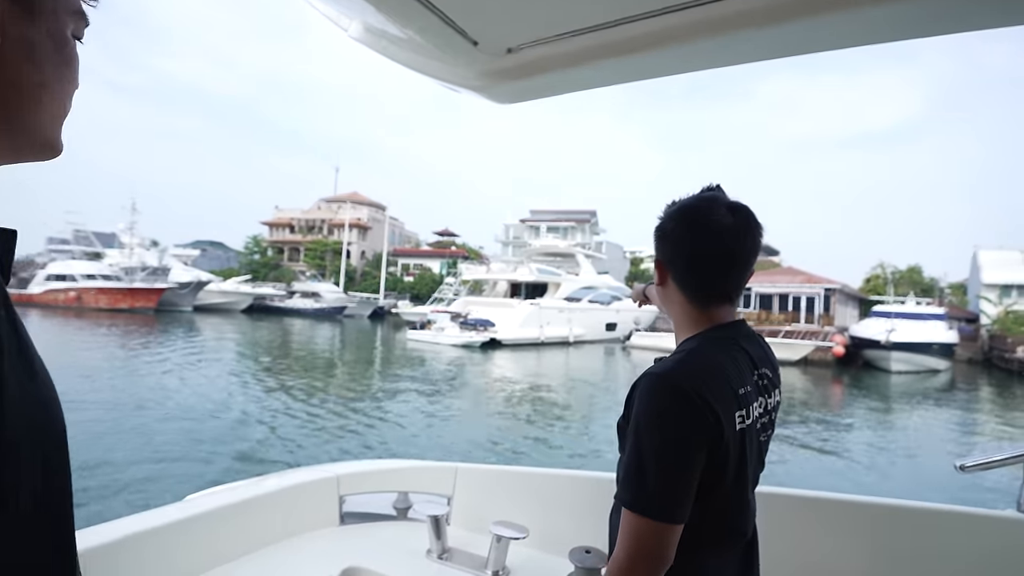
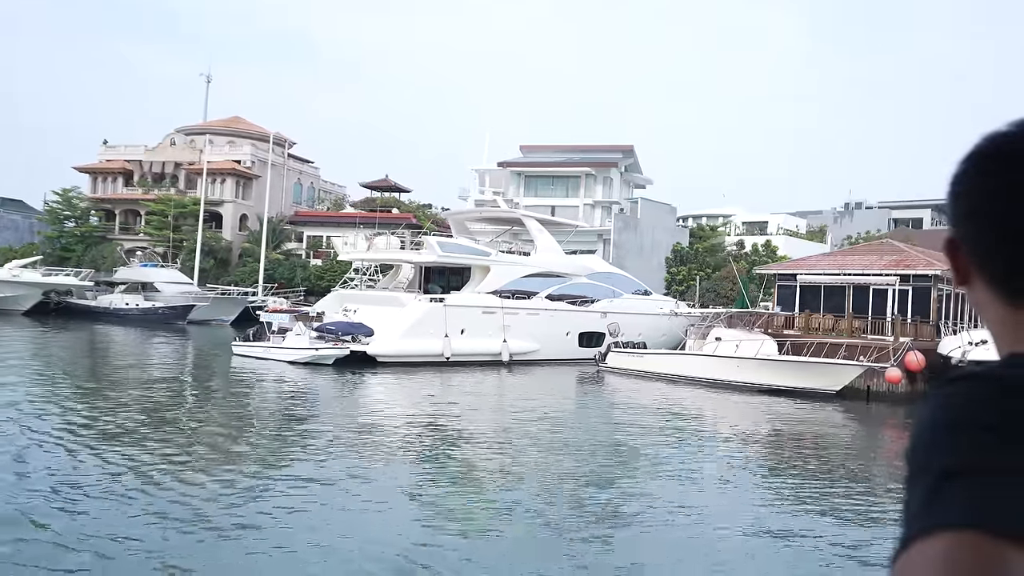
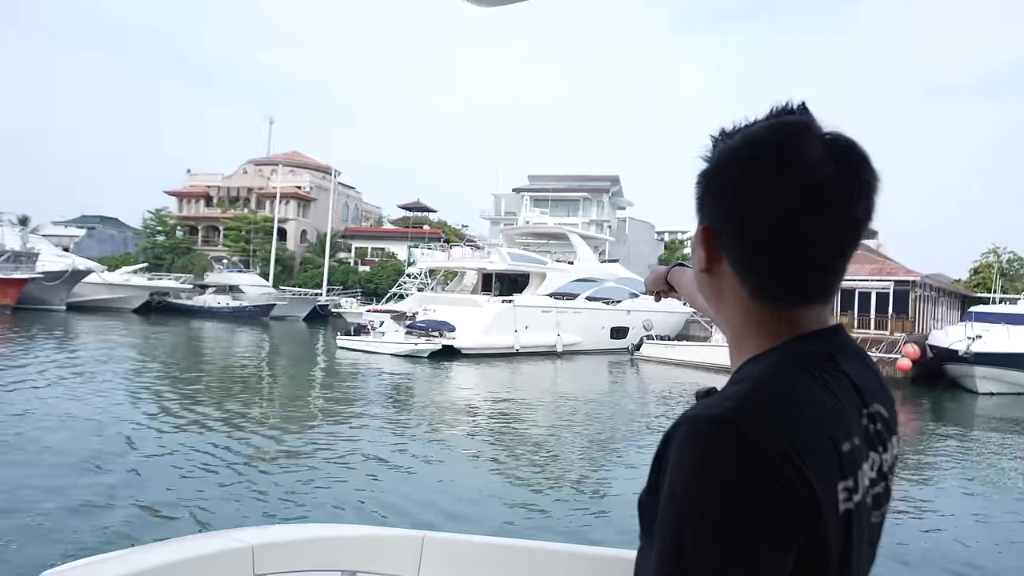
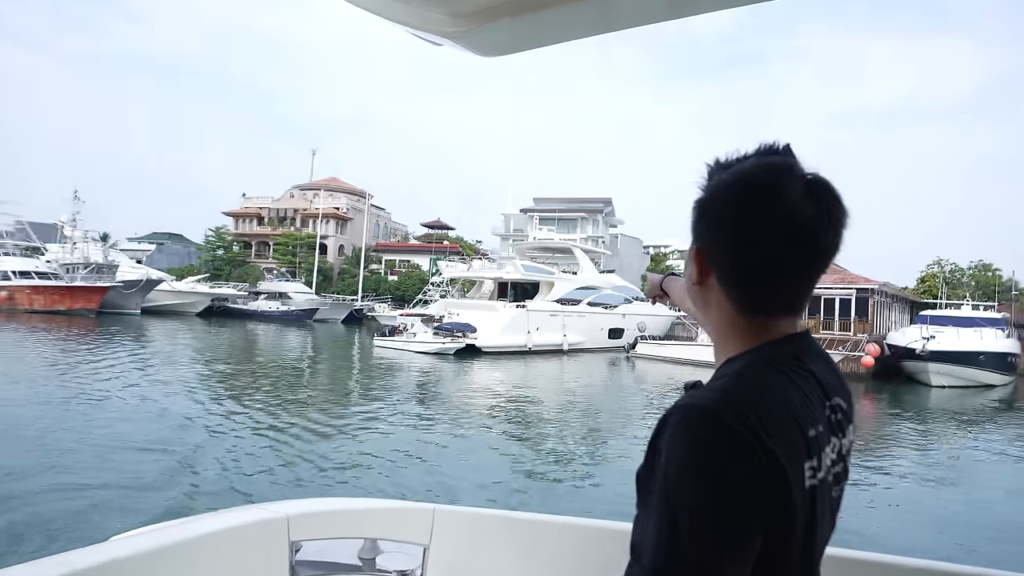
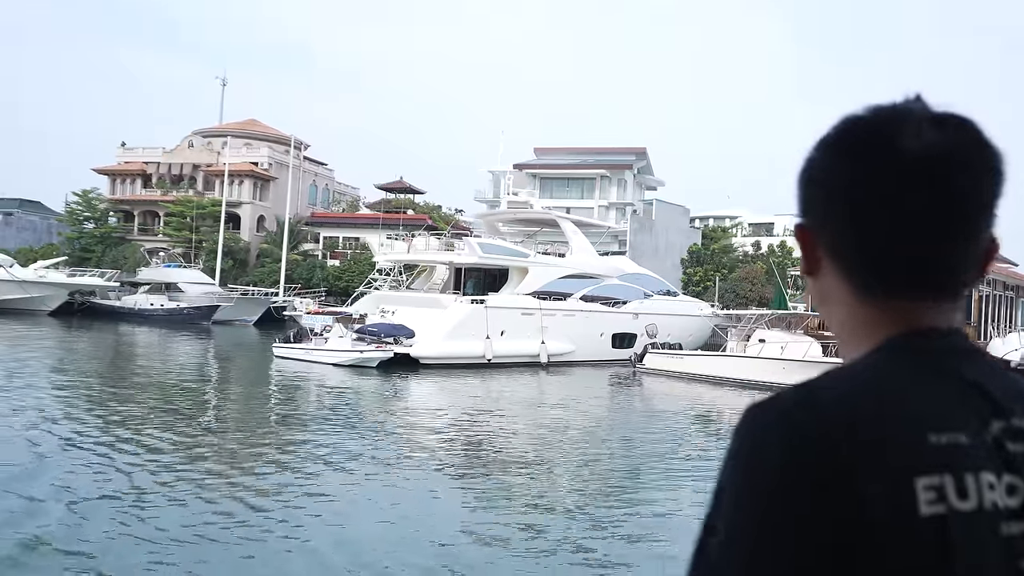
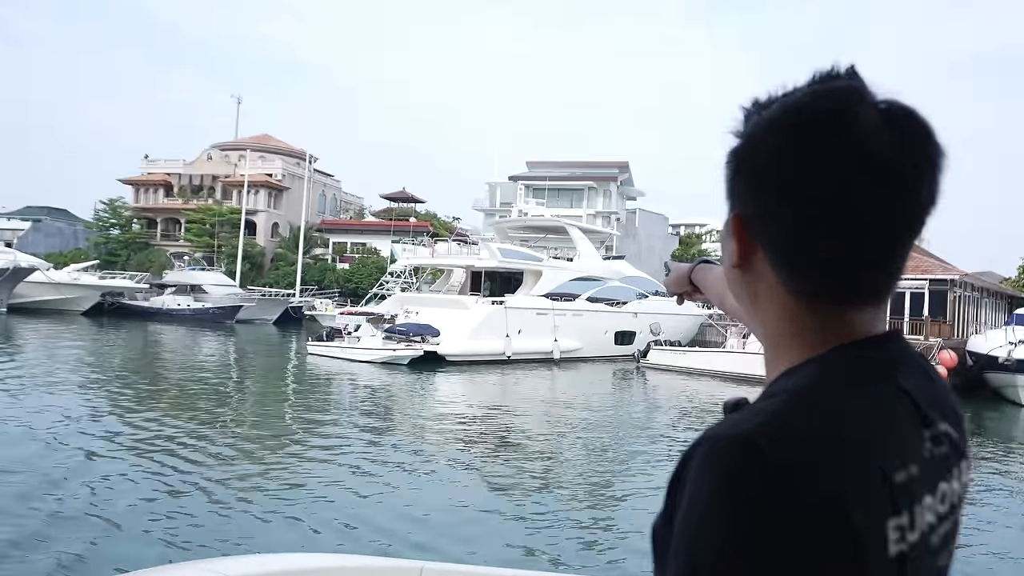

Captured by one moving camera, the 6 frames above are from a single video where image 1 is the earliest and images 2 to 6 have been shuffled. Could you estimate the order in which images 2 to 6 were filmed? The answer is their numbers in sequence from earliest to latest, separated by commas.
4, 3, 6, 5, 2
